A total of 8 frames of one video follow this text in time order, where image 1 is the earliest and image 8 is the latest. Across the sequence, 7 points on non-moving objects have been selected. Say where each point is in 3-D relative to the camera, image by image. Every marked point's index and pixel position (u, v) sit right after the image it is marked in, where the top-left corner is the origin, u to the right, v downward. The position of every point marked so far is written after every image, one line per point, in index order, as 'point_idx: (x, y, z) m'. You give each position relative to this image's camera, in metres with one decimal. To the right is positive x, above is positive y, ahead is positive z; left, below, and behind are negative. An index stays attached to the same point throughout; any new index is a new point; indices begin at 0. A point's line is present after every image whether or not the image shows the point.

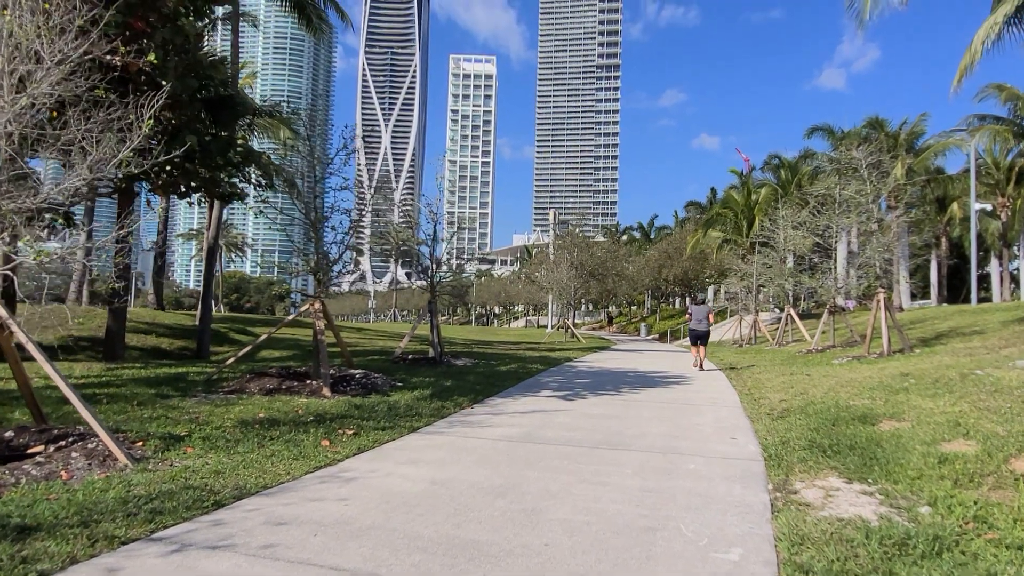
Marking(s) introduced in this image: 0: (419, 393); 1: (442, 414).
0: (-1.3, -1.4, +9.5) m
1: (-0.8, -1.4, +8.2) m
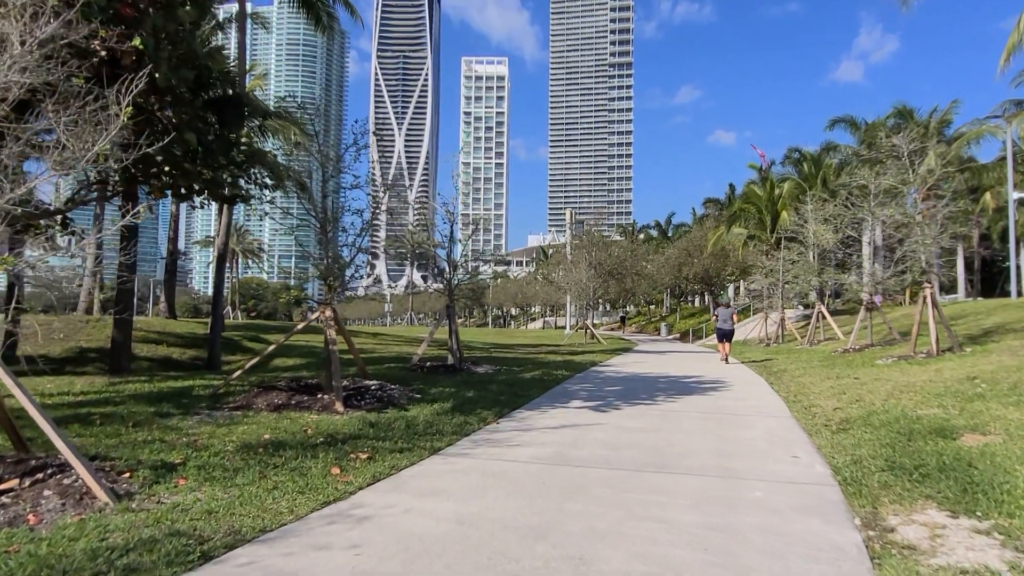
0: (-0.9, -1.5, +8.8) m
1: (-0.5, -1.5, +7.4) m
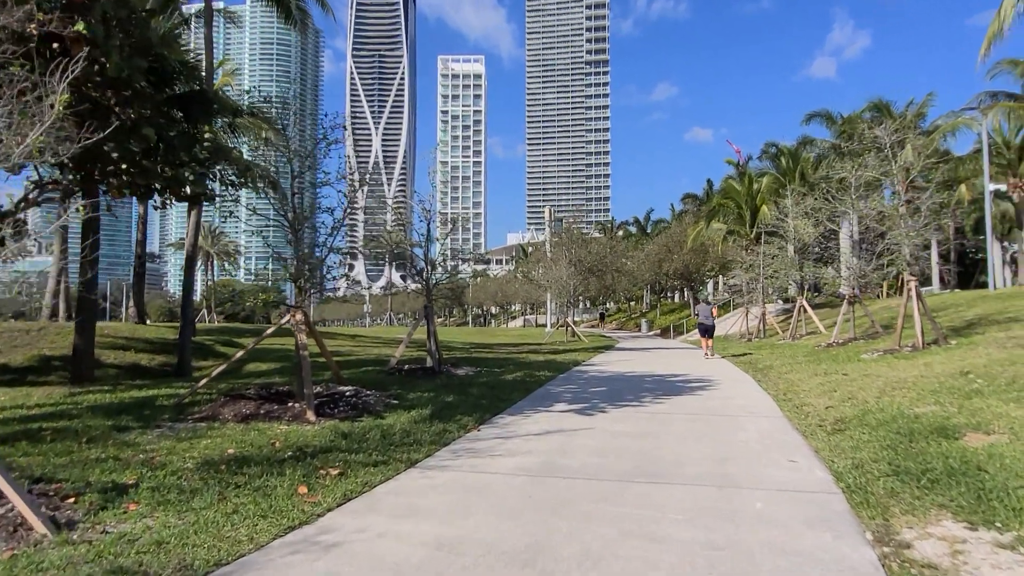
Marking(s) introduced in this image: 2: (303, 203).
0: (-1.1, -1.5, +8.4) m
1: (-0.7, -1.5, +7.0) m
2: (-3.1, +1.3, +10.5) m
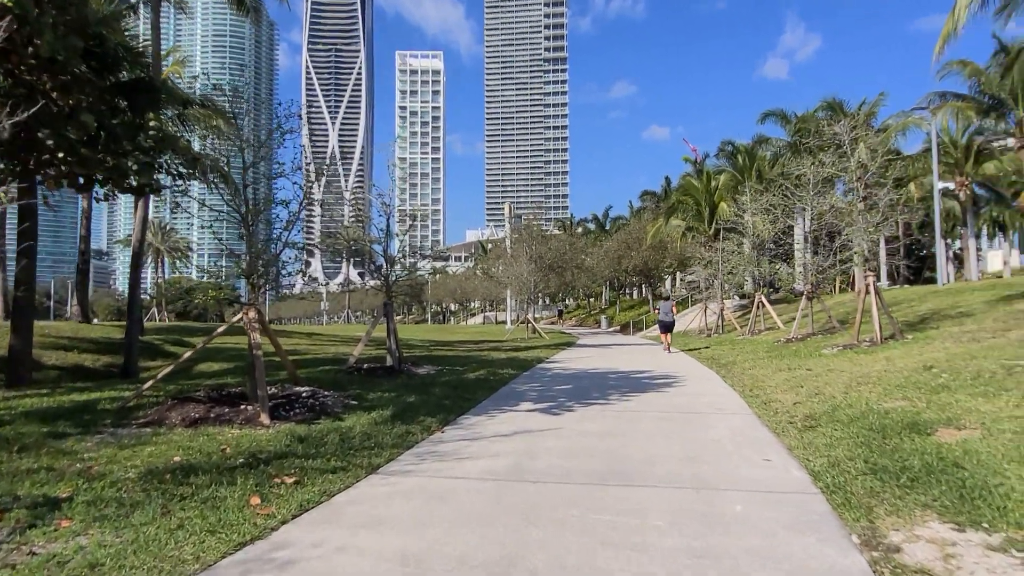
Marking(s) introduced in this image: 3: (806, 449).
0: (-1.5, -1.4, +8.0) m
1: (-1.0, -1.5, +6.7) m
2: (-3.6, +1.3, +10.0) m
3: (+2.5, -1.4, +6.1) m
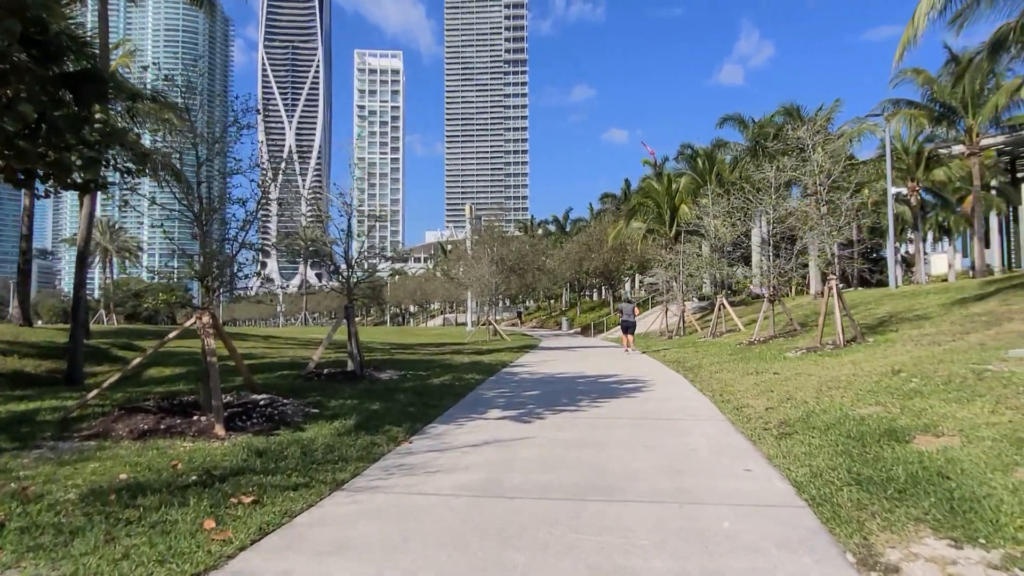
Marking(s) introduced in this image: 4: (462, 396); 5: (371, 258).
0: (-1.9, -1.5, +7.7) m
1: (-1.2, -1.5, +6.4) m
2: (-4.0, +1.3, +9.5) m
3: (+2.3, -1.4, +5.9) m
4: (-0.7, -1.5, +10.2) m
5: (-3.2, +0.7, +16.0) m
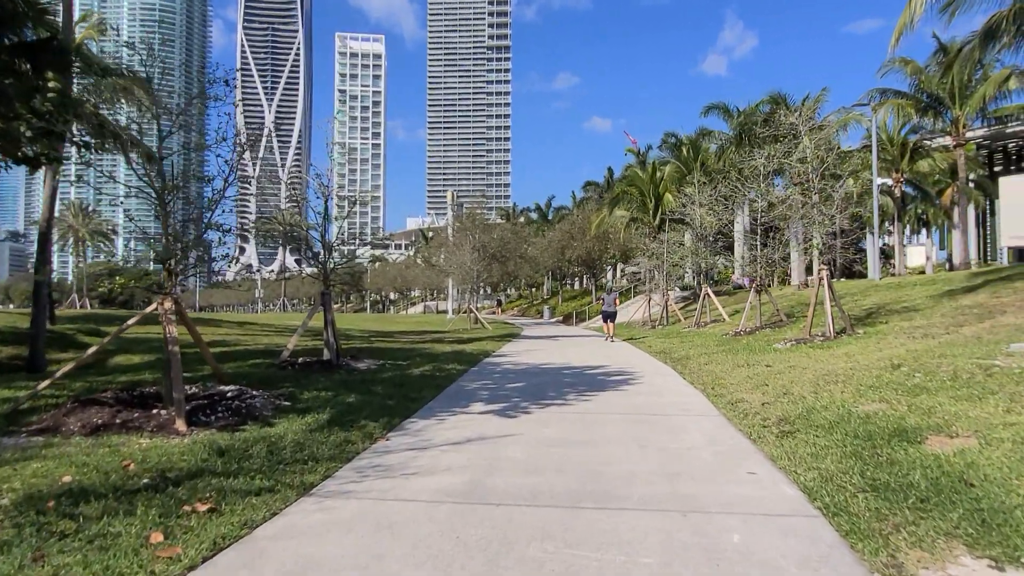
0: (-2.0, -1.3, +7.2) m
1: (-1.4, -1.4, +5.9) m
2: (-4.2, +1.5, +8.9) m
3: (+2.2, -1.3, +5.5) m
4: (-0.9, -1.3, +9.7) m
5: (-3.5, +1.0, +15.4) m
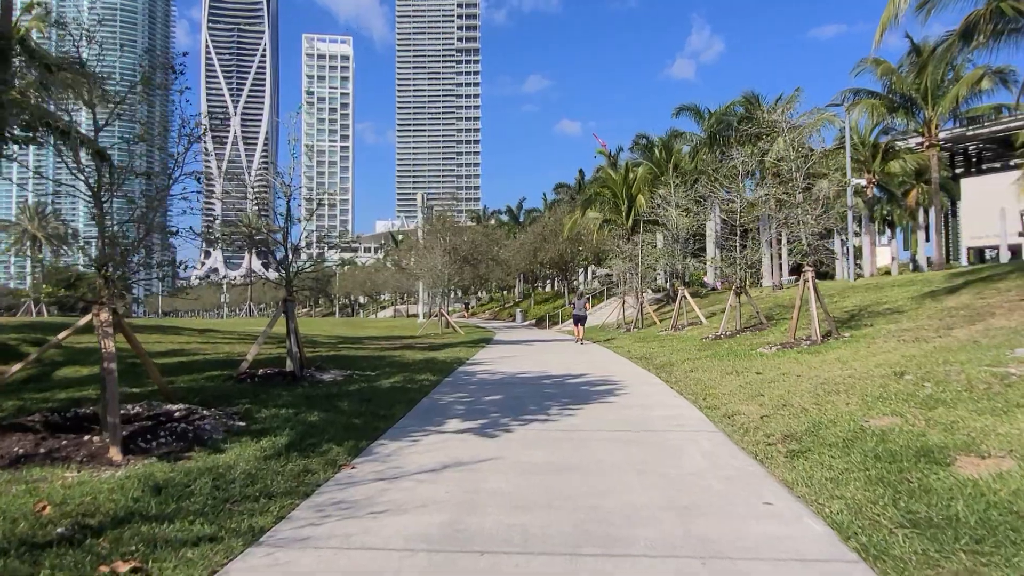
0: (-2.2, -1.4, +6.4) m
1: (-1.5, -1.4, +5.1) m
2: (-4.5, +1.4, +8.1) m
3: (+2.0, -1.4, +4.9) m
4: (-1.2, -1.4, +9.0) m
5: (-4.0, +0.9, +14.5) m
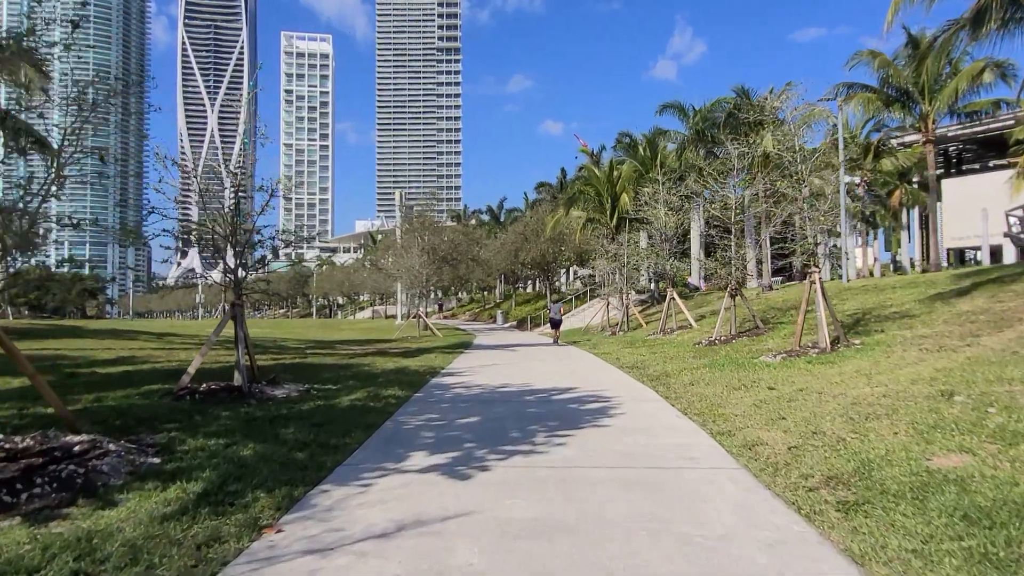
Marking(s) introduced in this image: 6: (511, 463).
0: (-2.3, -1.4, +5.0) m
1: (-1.6, -1.5, +3.8) m
2: (-4.7, +1.3, +6.6) m
3: (+1.9, -1.4, +3.7) m
4: (-1.5, -1.5, +7.6) m
5: (-4.4, +0.8, +13.1) m
6: (0.0, -1.5, +6.1) m
